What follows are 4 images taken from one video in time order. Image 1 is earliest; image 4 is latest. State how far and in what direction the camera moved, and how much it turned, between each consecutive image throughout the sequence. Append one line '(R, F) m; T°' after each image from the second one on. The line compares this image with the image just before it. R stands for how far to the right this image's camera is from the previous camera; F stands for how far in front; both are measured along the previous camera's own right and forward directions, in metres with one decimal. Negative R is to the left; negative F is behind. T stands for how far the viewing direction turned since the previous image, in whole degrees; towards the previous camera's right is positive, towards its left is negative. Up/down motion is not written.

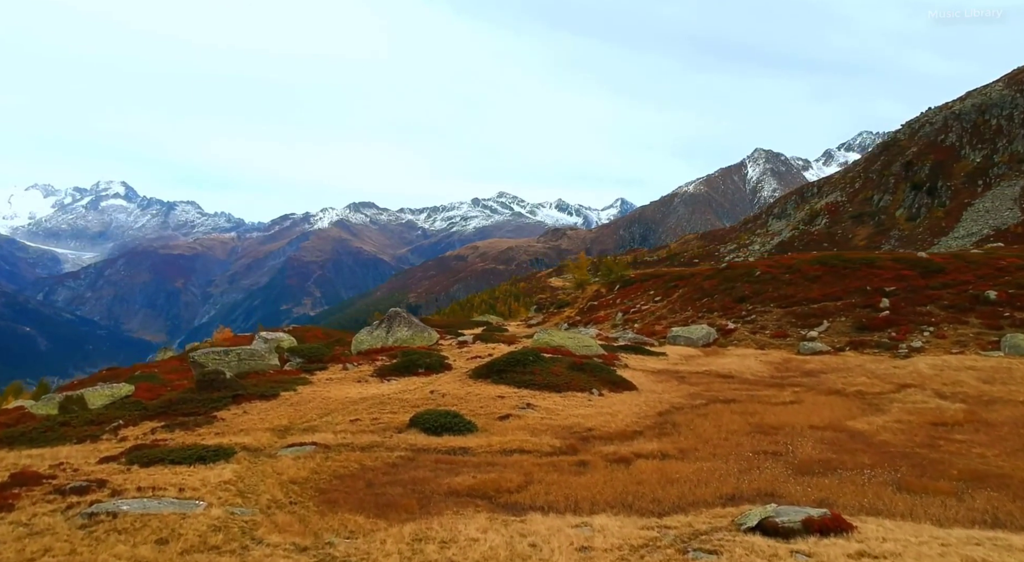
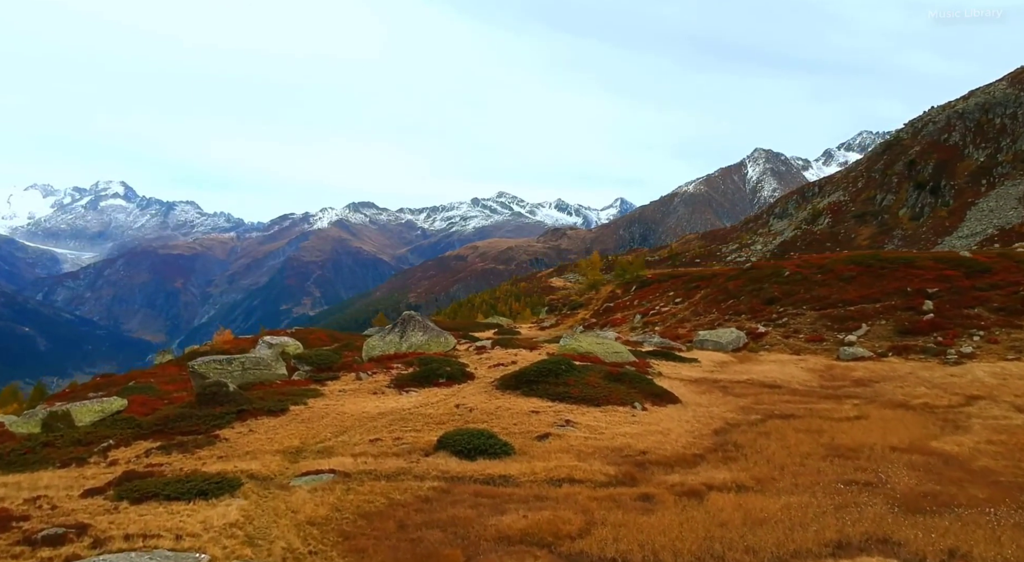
(-1.7, +4.1) m; 0°
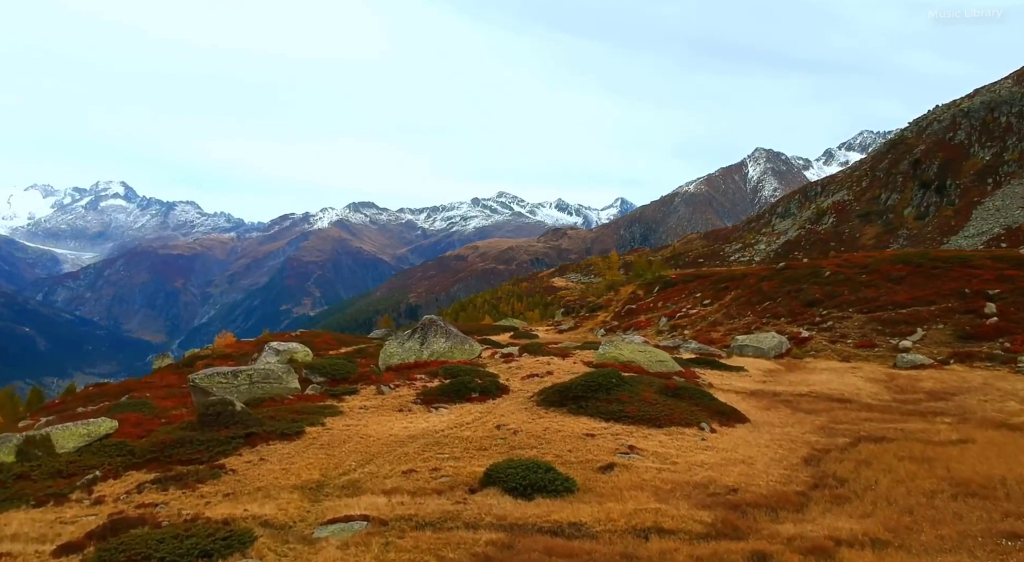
(-2.1, +5.0) m; 0°
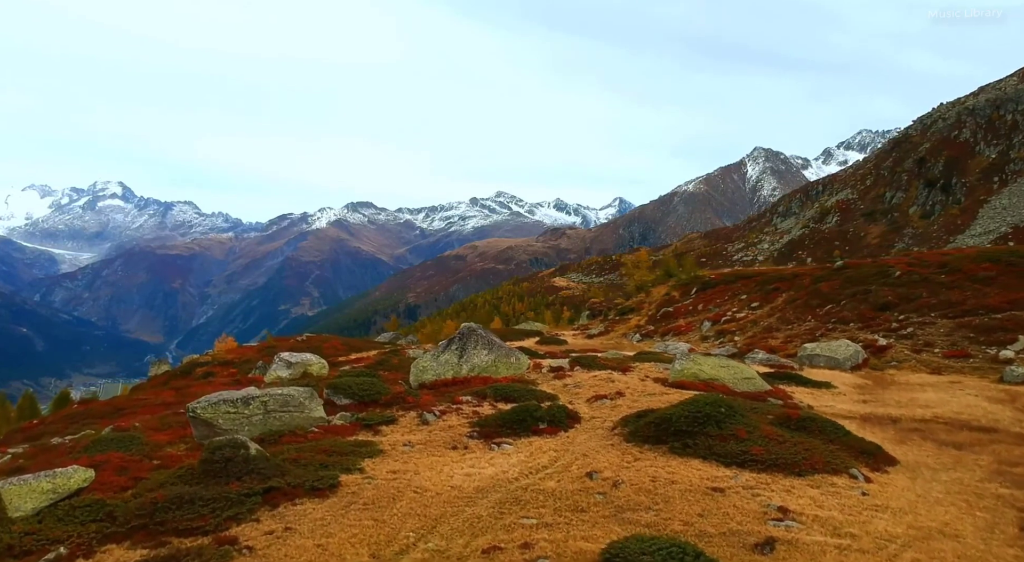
(-3.2, +7.6) m; 0°
